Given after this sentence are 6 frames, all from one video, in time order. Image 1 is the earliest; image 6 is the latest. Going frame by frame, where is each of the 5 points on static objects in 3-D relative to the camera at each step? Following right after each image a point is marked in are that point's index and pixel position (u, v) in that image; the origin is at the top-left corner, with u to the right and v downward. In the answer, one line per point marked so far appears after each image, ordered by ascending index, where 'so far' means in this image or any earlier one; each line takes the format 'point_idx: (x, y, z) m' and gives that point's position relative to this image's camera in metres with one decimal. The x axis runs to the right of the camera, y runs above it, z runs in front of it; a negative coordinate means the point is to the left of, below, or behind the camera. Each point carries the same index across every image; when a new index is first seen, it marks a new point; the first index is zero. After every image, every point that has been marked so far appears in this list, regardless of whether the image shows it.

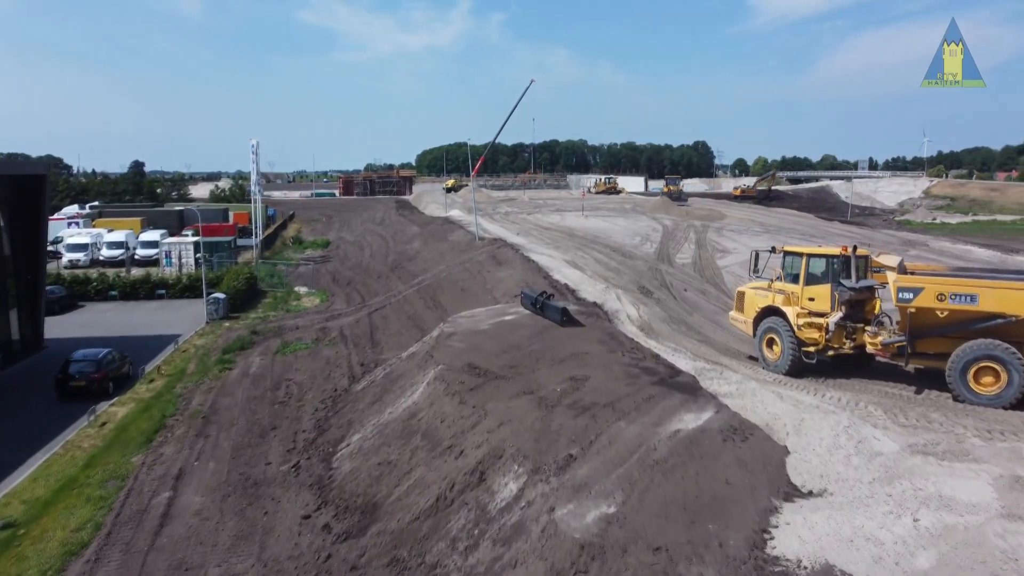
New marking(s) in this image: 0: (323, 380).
0: (-4.5, -2.2, +19.4) m
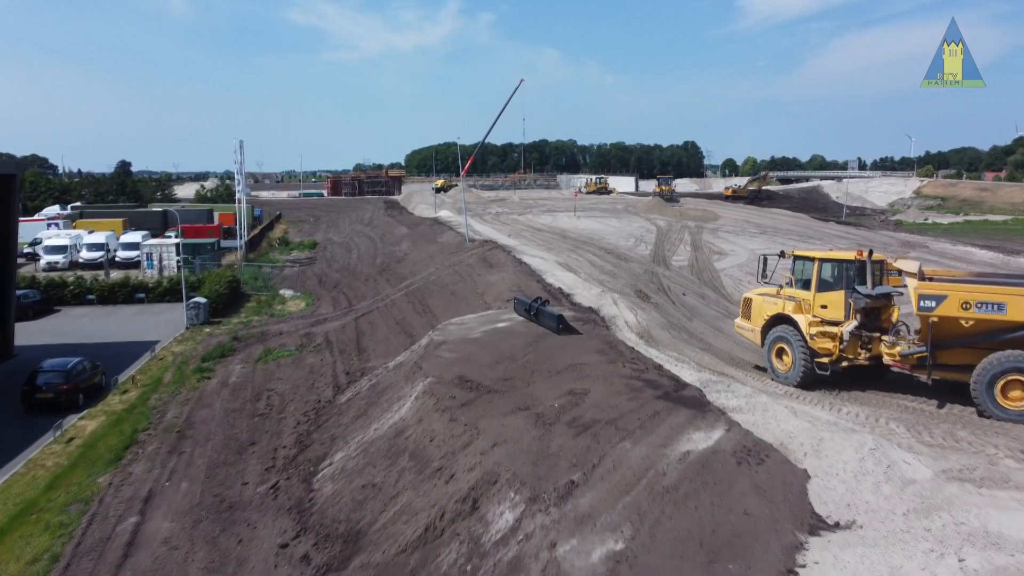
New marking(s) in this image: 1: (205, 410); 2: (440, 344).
0: (-4.7, -2.3, +18.5) m
1: (-6.5, -2.6, +17.4) m
2: (-1.4, -1.1, +15.8) m
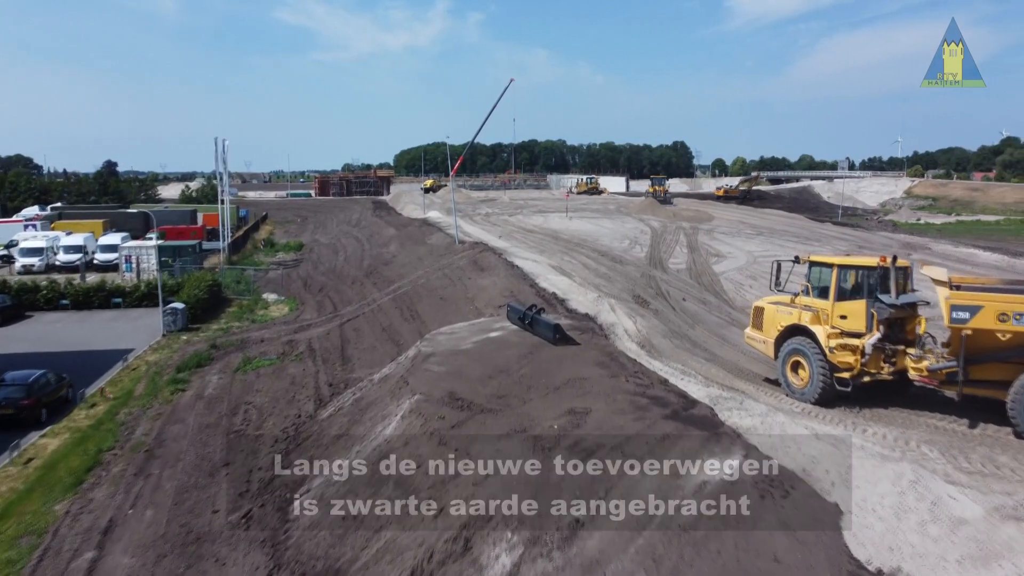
0: (-4.8, -2.5, +17.4) m
1: (-6.7, -2.7, +16.3) m
2: (-1.5, -1.2, +14.8) m
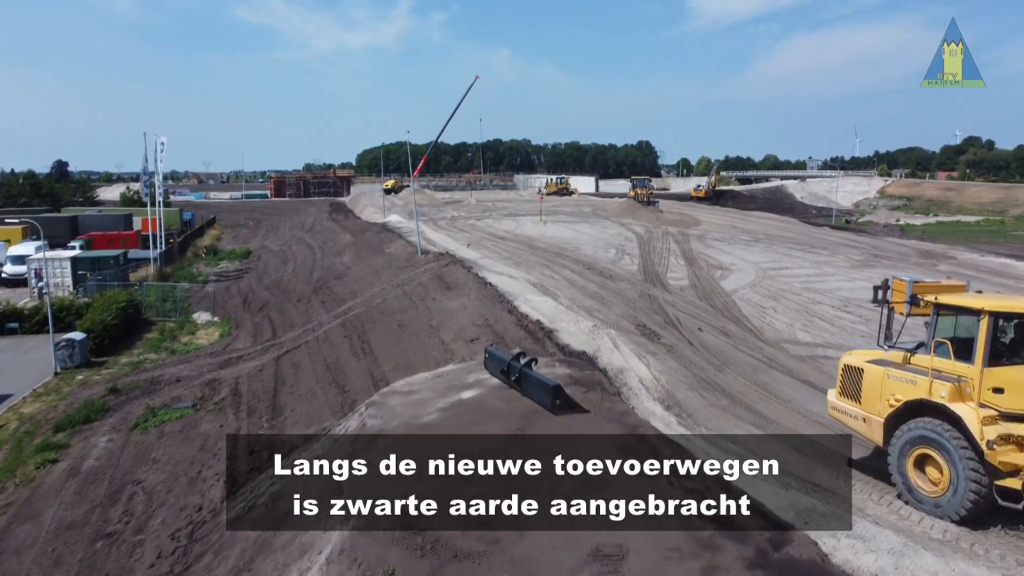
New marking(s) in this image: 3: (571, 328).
0: (-5.1, -3.1, +12.9) m
1: (-6.9, -3.4, +11.7) m
2: (-1.7, -1.8, +10.4) m
3: (+1.2, -0.8, +17.3) m
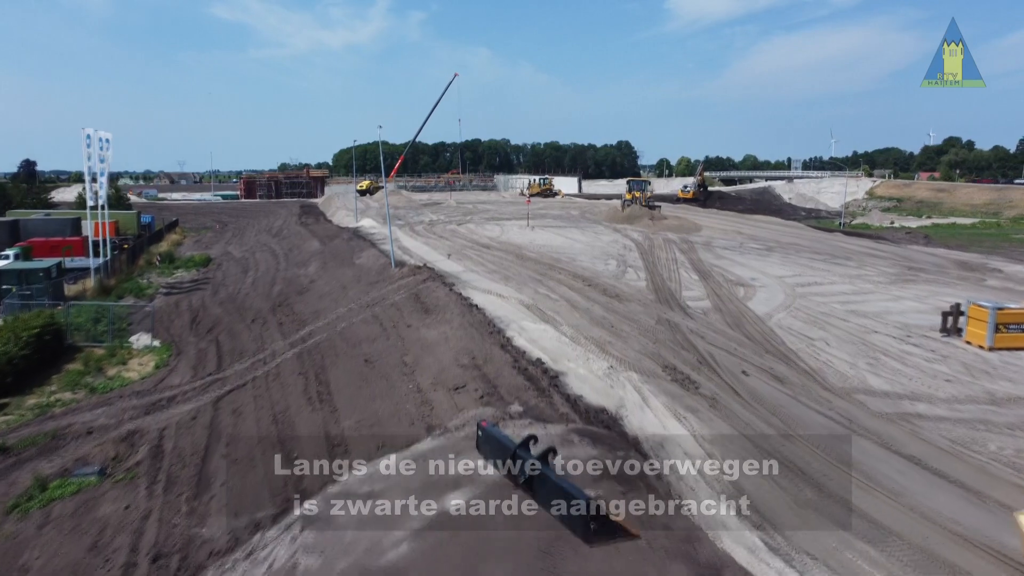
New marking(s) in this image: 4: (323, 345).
0: (-5.1, -3.7, +9.1) m
1: (-6.9, -4.0, +7.9) m
2: (-1.6, -2.4, +6.7) m
3: (+1.2, -1.4, +13.6) m
4: (-4.5, -1.3, +19.4) m
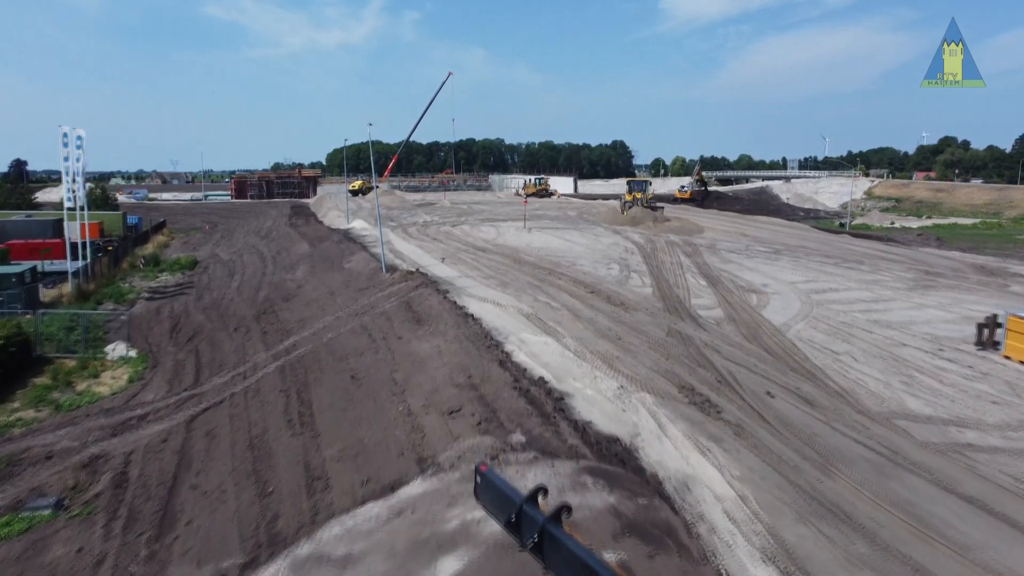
0: (-5.0, -3.9, +7.7) m
1: (-6.8, -4.2, +6.5) m
2: (-1.6, -2.6, +5.4) m
3: (+1.2, -1.6, +12.3) m
4: (-4.5, -1.5, +18.1) m
